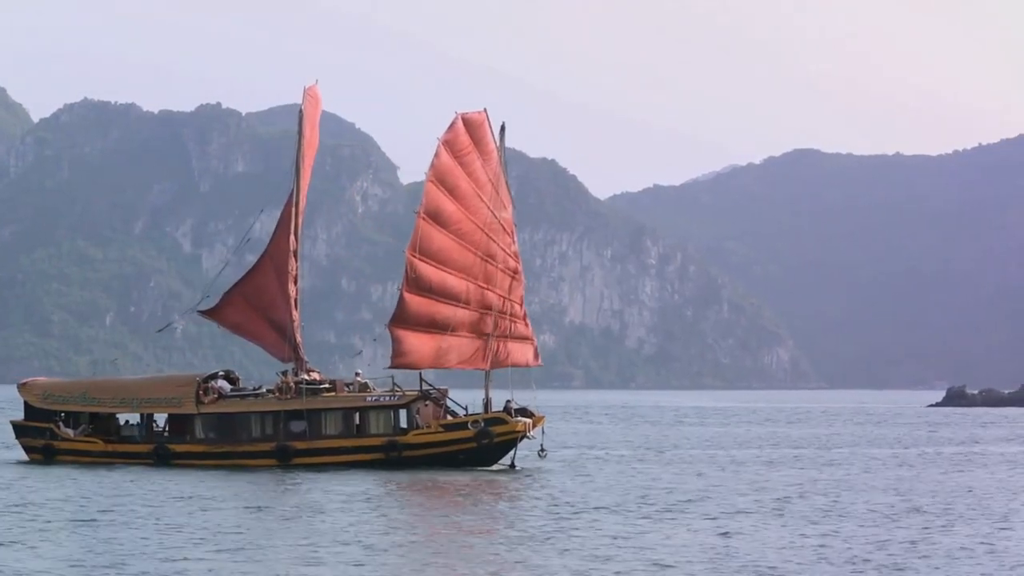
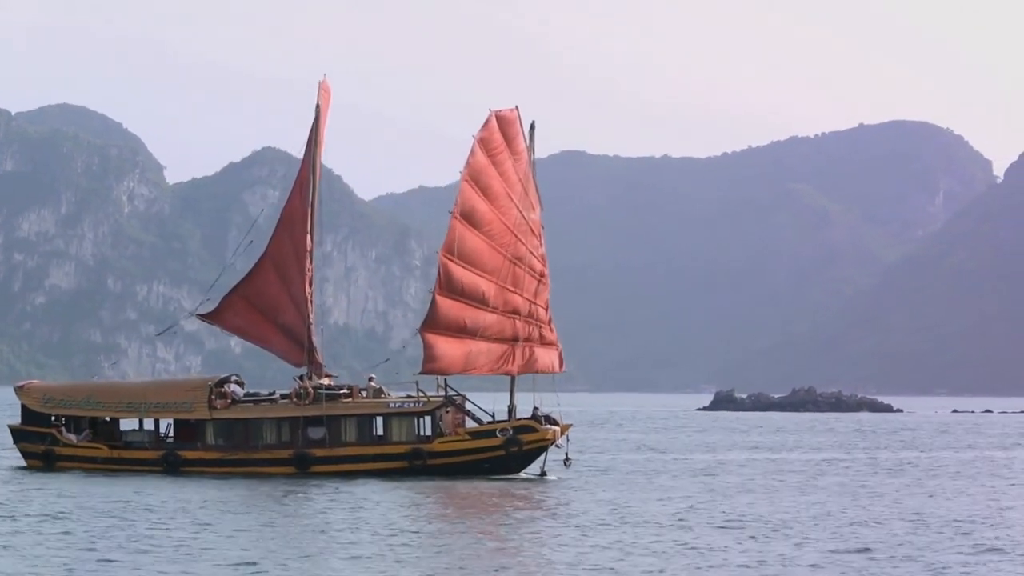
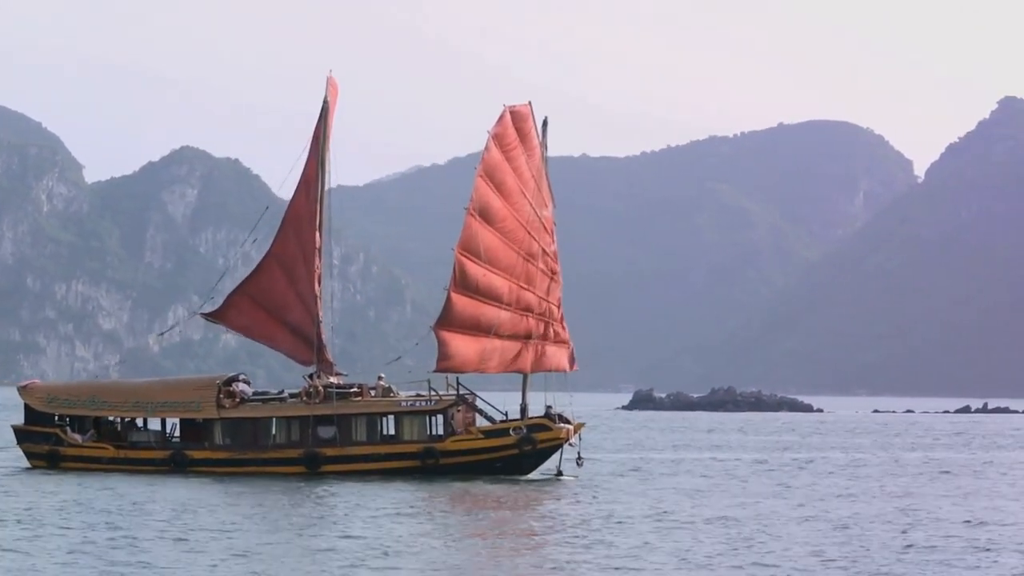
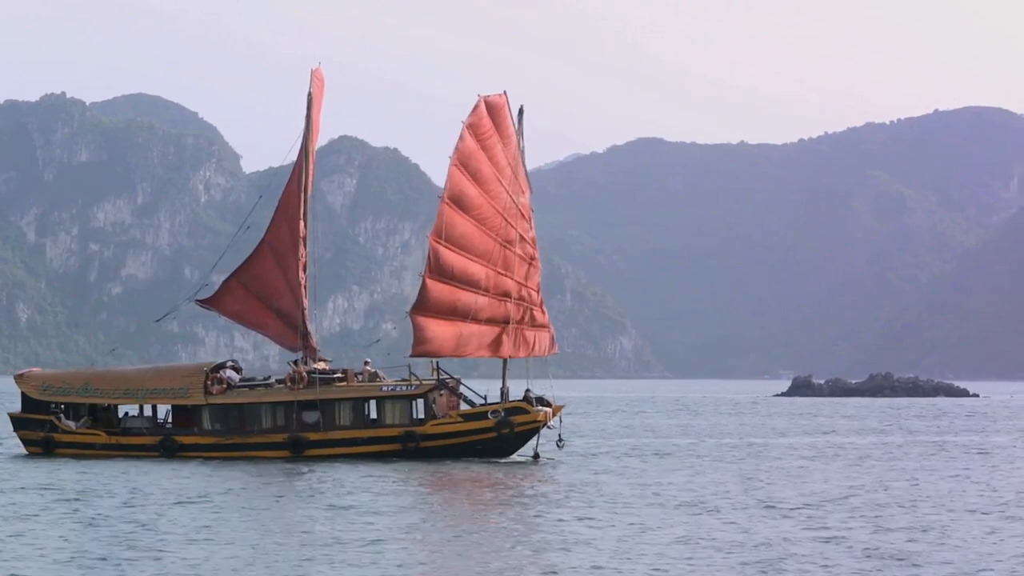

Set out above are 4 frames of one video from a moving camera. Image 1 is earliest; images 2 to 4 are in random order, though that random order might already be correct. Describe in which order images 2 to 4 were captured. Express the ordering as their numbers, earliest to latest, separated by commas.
4, 2, 3
